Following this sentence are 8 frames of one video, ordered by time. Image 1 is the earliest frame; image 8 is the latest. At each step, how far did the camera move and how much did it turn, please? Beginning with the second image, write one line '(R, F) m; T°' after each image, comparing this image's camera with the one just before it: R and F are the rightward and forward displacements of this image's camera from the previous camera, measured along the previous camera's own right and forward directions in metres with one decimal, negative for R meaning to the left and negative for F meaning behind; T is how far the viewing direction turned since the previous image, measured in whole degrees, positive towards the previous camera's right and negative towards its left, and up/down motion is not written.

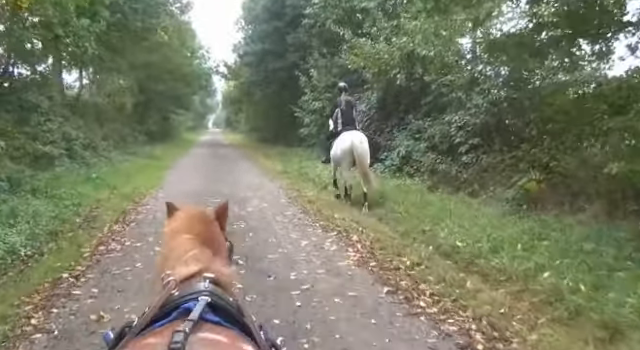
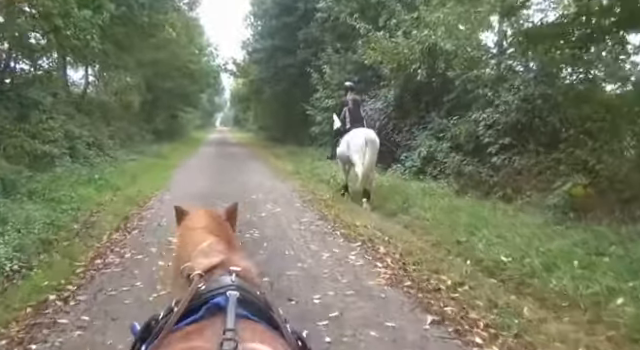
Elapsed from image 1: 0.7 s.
(-0.3, +1.0) m; -1°
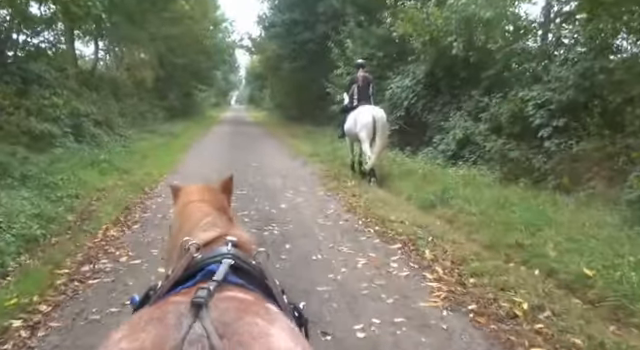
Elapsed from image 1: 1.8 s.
(-0.3, +1.5) m; -2°
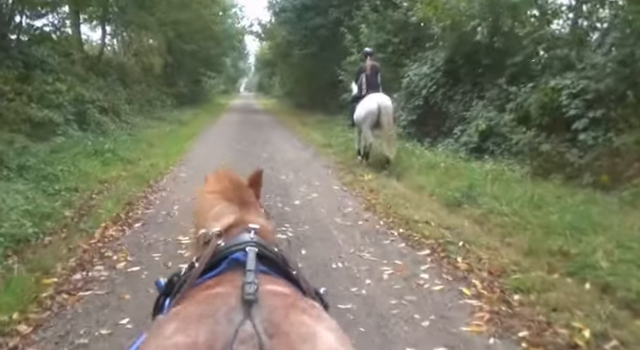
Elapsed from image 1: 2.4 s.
(-0.2, +0.8) m; -1°
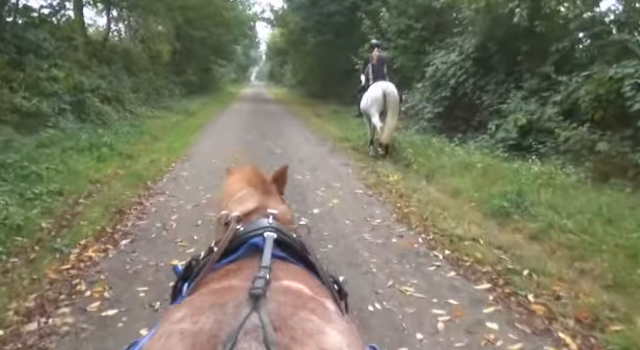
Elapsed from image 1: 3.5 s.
(-0.2, +1.4) m; -1°
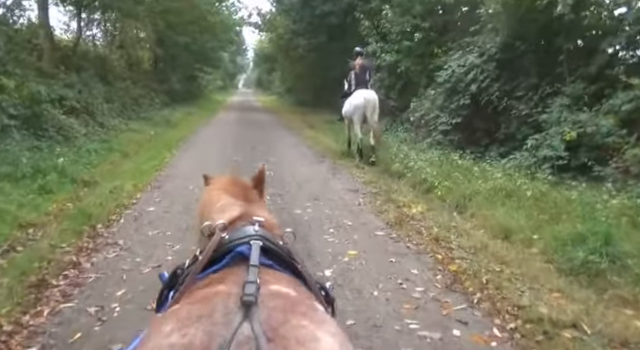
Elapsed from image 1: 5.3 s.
(-0.3, +2.4) m; +1°
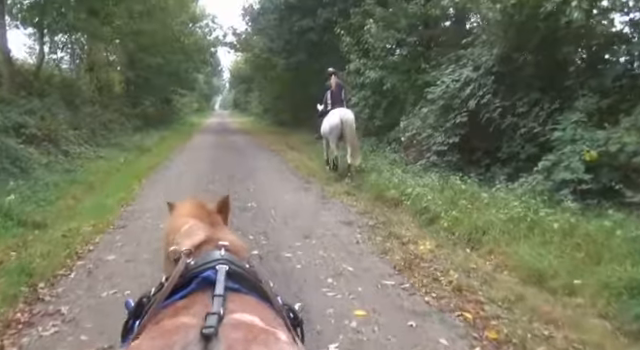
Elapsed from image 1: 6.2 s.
(-0.2, +1.3) m; +2°
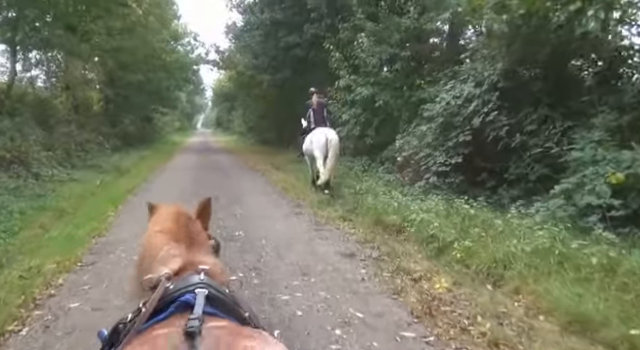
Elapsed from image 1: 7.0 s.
(-0.2, +1.0) m; +2°
